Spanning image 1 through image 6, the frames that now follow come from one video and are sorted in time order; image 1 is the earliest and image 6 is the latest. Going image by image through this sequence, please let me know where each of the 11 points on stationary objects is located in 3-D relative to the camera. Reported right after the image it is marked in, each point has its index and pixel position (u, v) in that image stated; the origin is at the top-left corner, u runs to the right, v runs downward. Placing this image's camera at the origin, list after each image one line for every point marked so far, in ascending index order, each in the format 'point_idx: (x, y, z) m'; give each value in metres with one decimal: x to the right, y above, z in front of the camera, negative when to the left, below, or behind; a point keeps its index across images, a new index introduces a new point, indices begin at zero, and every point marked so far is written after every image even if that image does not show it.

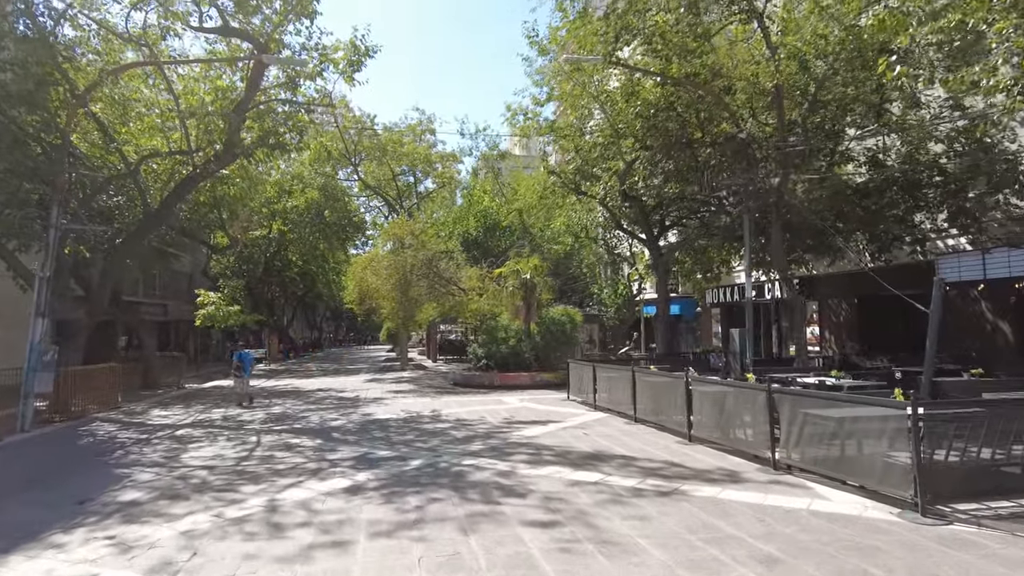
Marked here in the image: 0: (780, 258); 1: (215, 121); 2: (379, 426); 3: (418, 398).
0: (+6.8, +0.8, +16.5) m
1: (-7.2, +4.1, +15.6) m
2: (-2.5, -2.6, +12.1) m
3: (-2.5, -3.0, +17.3) m
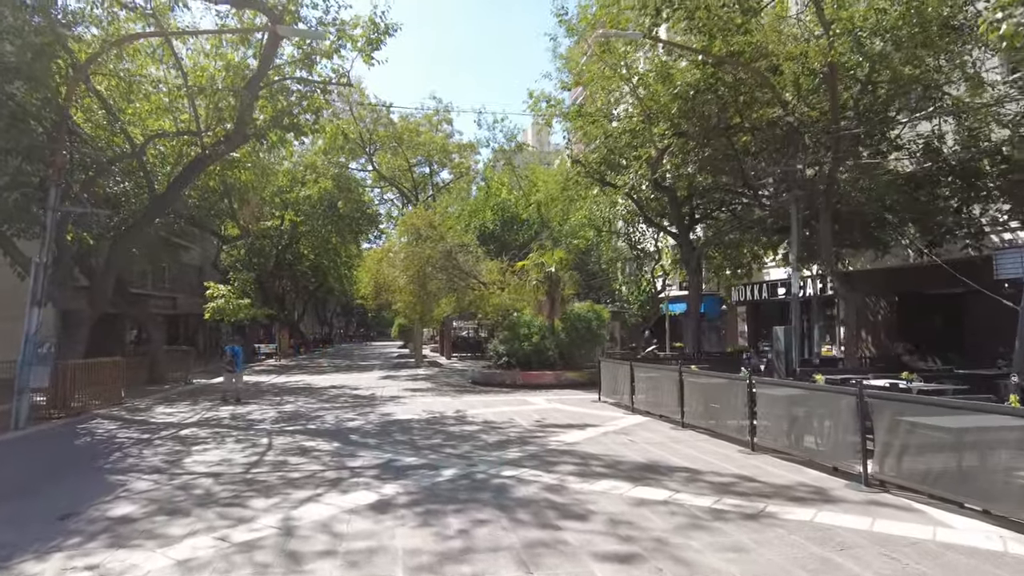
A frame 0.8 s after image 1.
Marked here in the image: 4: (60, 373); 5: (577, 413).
0: (+7.5, +0.9, +15.3) m
1: (-6.5, +4.4, +14.7) m
2: (-1.9, -2.4, +11.1) m
3: (-1.9, -2.7, +16.3) m
4: (-9.9, -1.9, +14.1) m
5: (+1.3, -2.5, +12.8) m
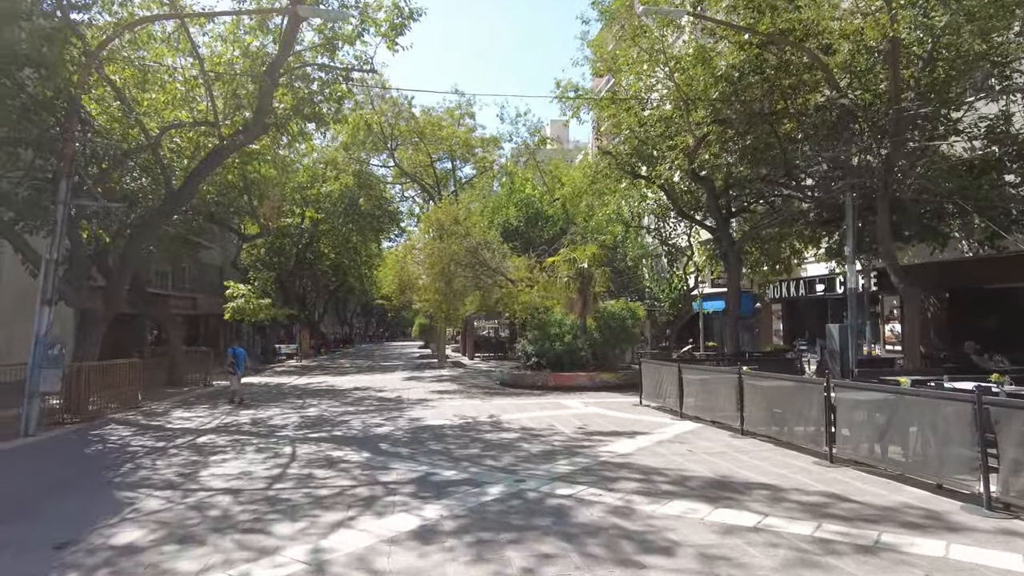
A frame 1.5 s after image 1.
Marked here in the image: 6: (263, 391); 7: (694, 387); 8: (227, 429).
0: (+8.3, +1.0, +14.2) m
1: (-5.8, +4.4, +13.9) m
2: (-1.2, -2.3, +10.2) m
3: (-1.1, -2.7, +15.4) m
4: (-9.1, -1.8, +13.5) m
5: (+2.0, -2.4, +11.9) m
6: (-7.7, -3.2, +19.9) m
7: (+3.4, -1.8, +11.9) m
8: (-5.2, -2.6, +11.8) m
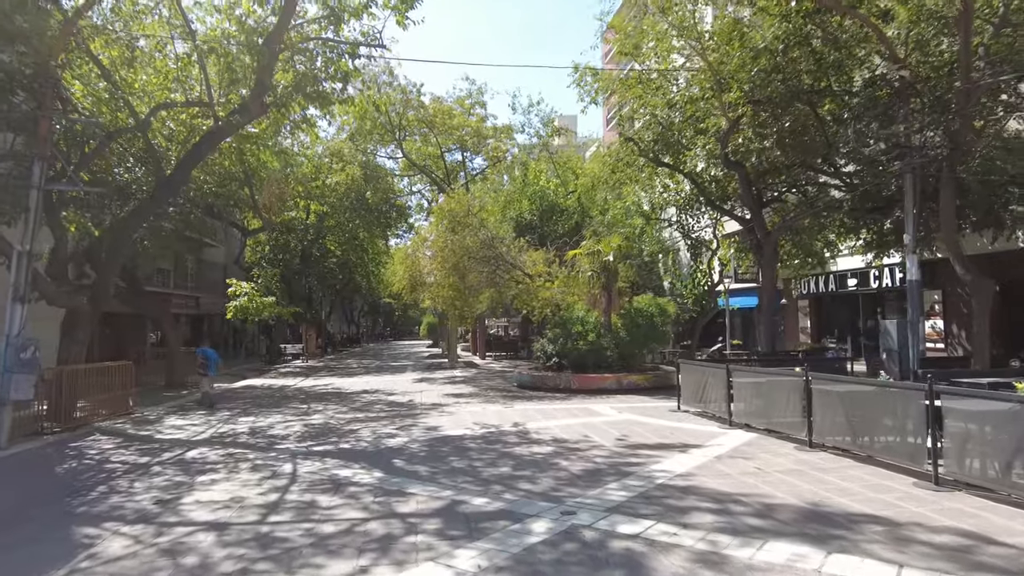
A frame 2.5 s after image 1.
0: (+8.7, +1.2, +12.8) m
1: (-5.3, +4.5, +12.7) m
2: (-0.8, -2.2, +8.9) m
3: (-0.6, -2.6, +14.1) m
4: (-8.6, -1.7, +12.2) m
5: (+2.5, -2.3, +10.5) m
6: (-7.1, -3.1, +18.7) m
7: (+3.8, -1.7, +10.6) m
8: (-4.7, -2.5, +10.5) m
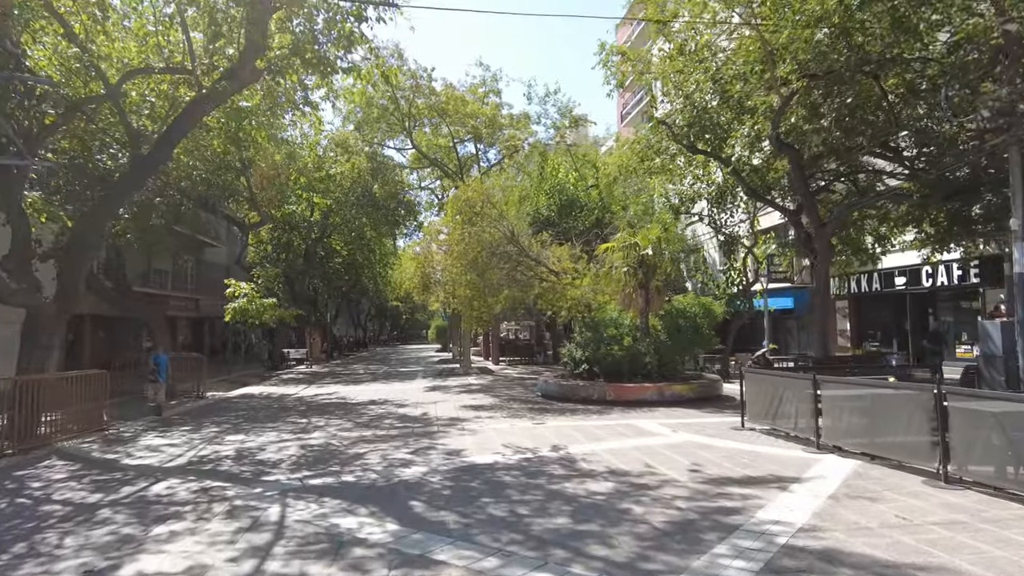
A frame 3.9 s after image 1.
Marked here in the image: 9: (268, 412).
0: (+9.3, +1.3, +10.8) m
1: (-4.8, +4.6, +10.8) m
2: (-0.2, -2.1, +7.0) m
3: (0.0, -2.5, +12.2) m
4: (-8.1, -1.7, +10.4) m
5: (+3.0, -2.2, +8.6) m
6: (-6.5, -3.1, +16.8) m
7: (+4.4, -1.6, +8.6) m
8: (-4.2, -2.4, +8.6) m
9: (-5.7, -2.9, +15.1) m
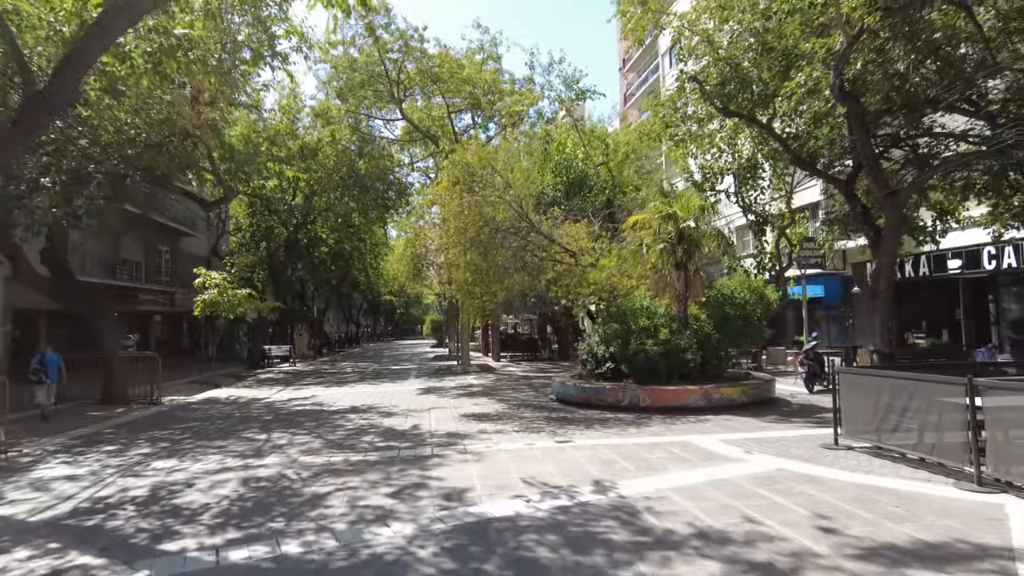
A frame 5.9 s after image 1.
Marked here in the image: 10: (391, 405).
0: (+9.5, +1.6, +8.1) m
1: (-4.6, +4.9, +8.0) m
2: (0.0, -1.8, +4.3) m
3: (+0.2, -2.2, +9.5) m
4: (-7.8, -1.4, +7.6) m
5: (+3.3, -1.9, +5.8) m
6: (-6.3, -2.7, +14.0) m
7: (+4.6, -1.3, +5.9) m
8: (-3.9, -2.1, +5.9) m
9: (-5.5, -2.6, +12.3) m
10: (-2.7, -2.6, +14.3) m
